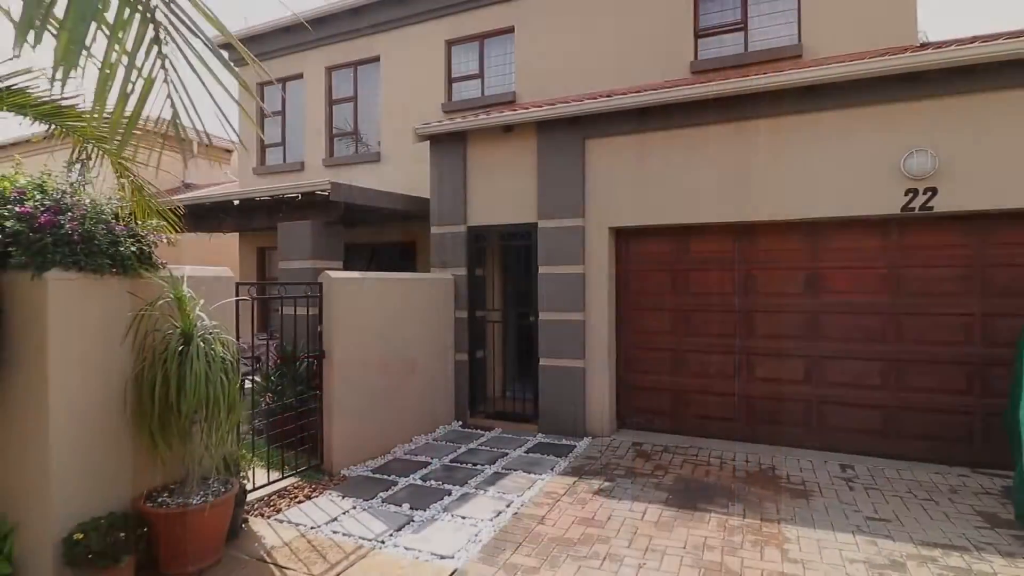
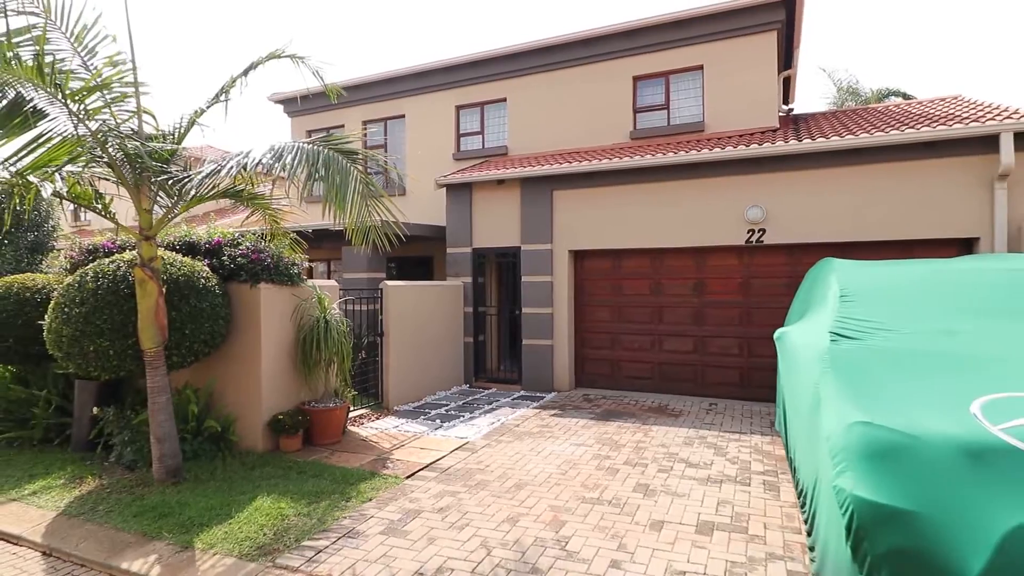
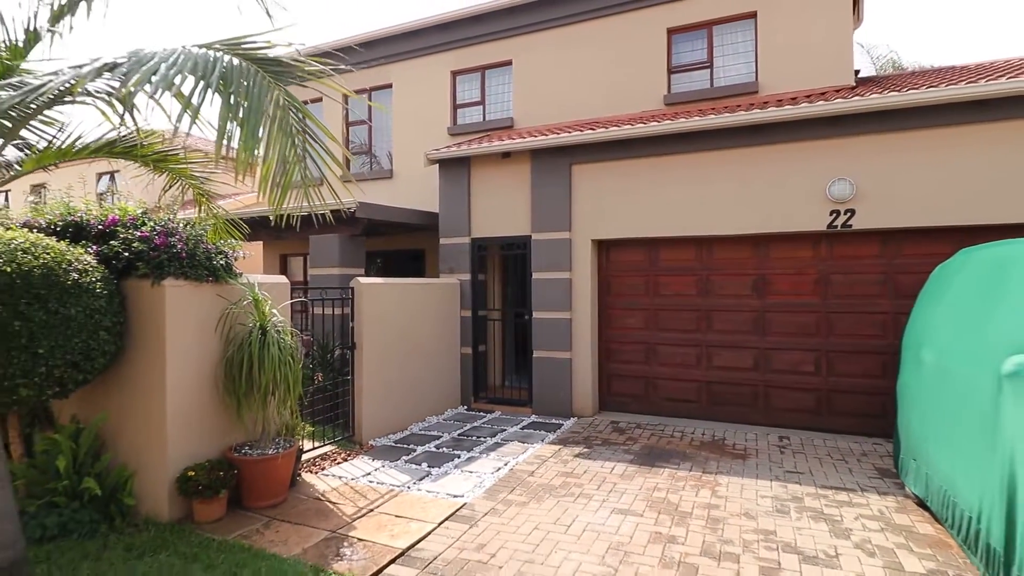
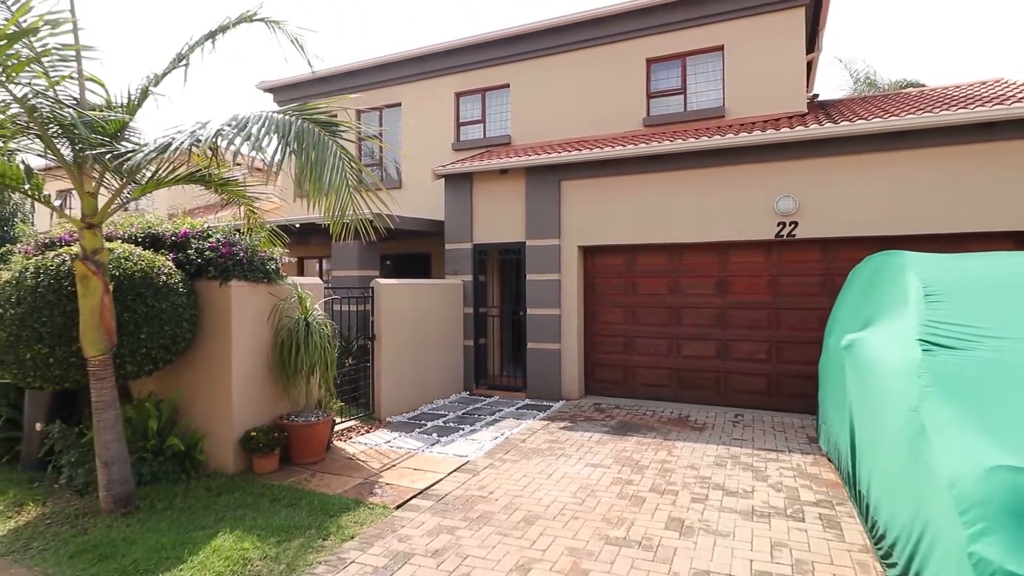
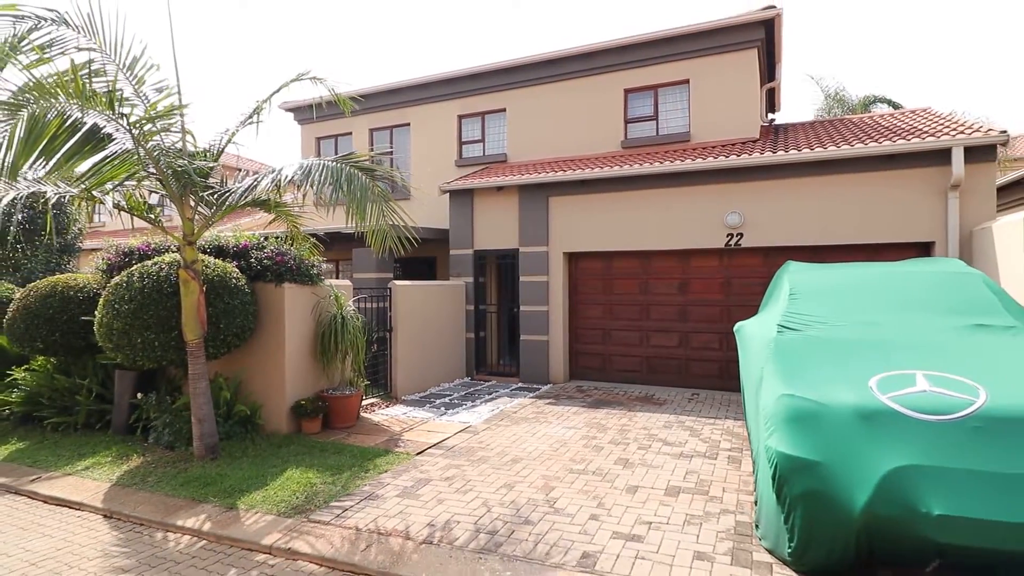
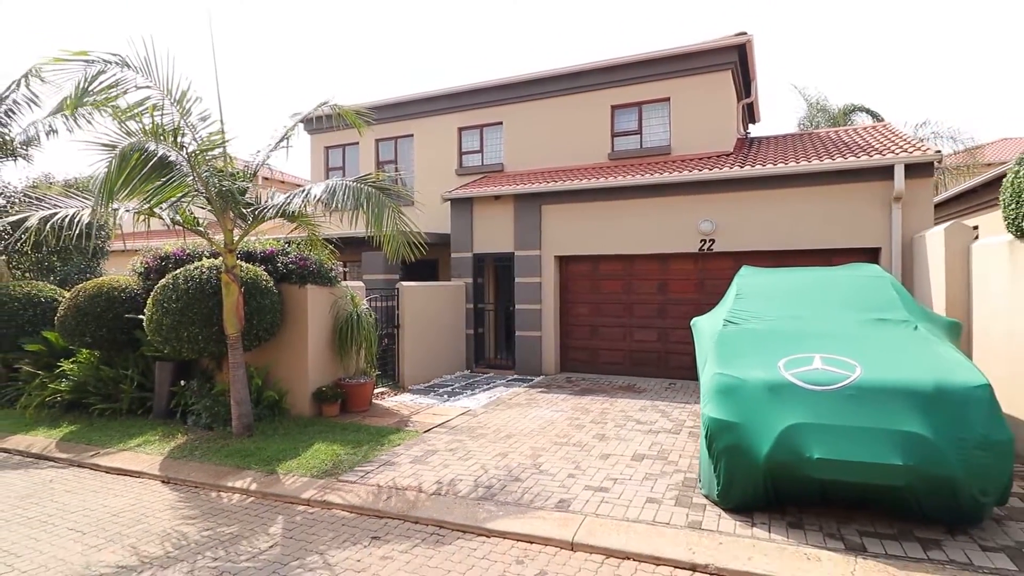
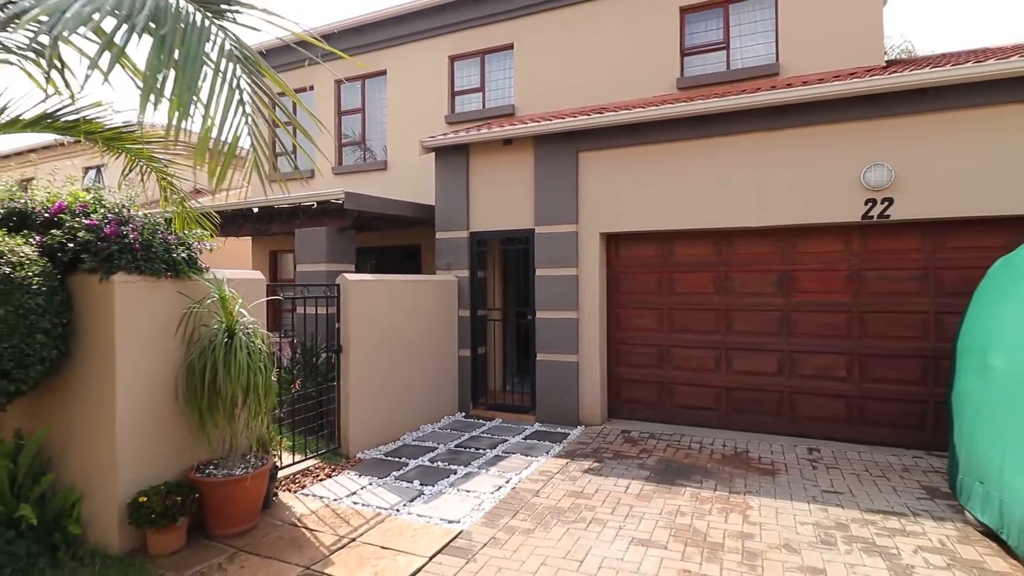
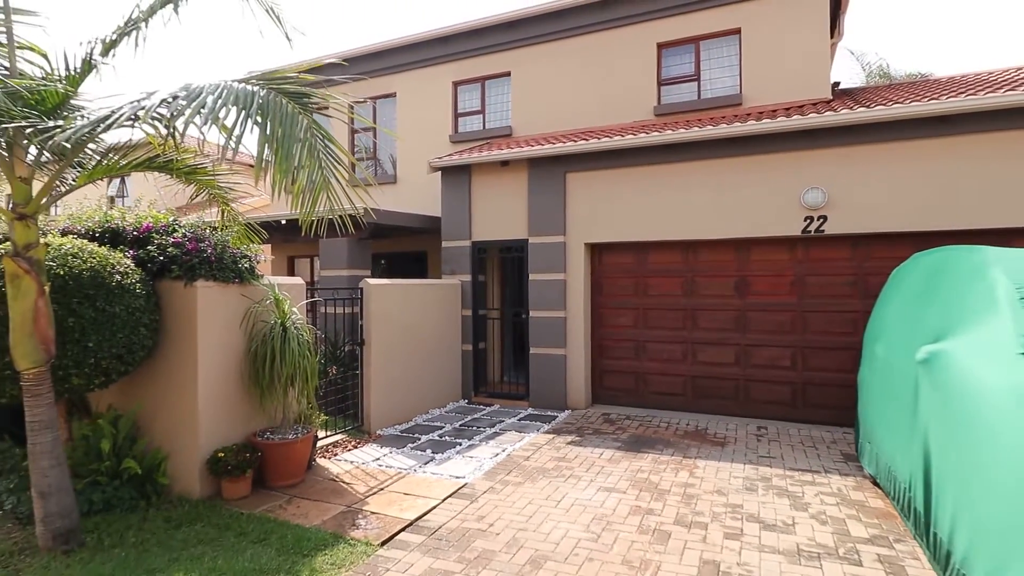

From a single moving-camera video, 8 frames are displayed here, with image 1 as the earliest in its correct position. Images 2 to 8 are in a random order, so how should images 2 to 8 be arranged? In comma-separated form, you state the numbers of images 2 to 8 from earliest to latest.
7, 3, 8, 4, 2, 5, 6
